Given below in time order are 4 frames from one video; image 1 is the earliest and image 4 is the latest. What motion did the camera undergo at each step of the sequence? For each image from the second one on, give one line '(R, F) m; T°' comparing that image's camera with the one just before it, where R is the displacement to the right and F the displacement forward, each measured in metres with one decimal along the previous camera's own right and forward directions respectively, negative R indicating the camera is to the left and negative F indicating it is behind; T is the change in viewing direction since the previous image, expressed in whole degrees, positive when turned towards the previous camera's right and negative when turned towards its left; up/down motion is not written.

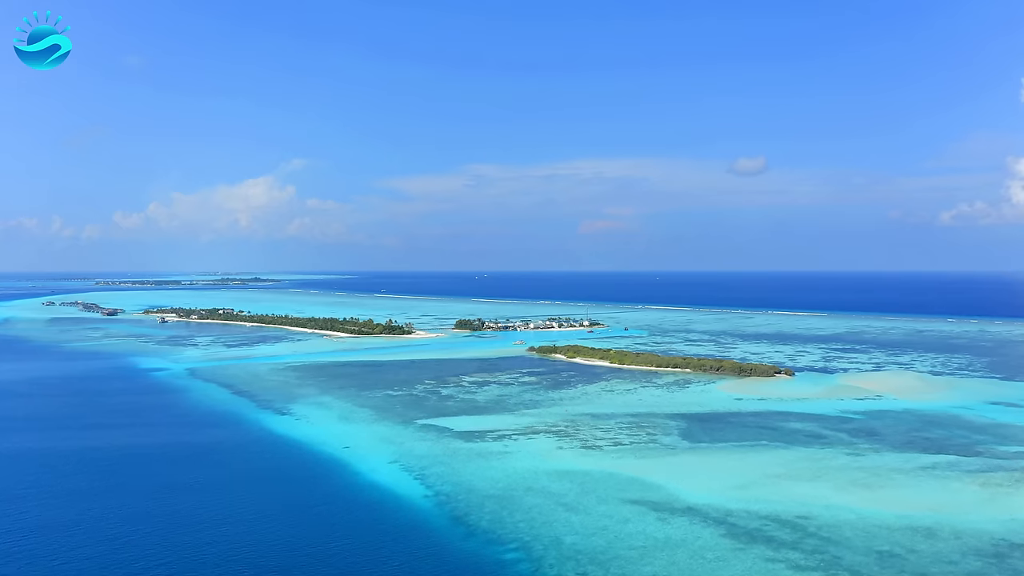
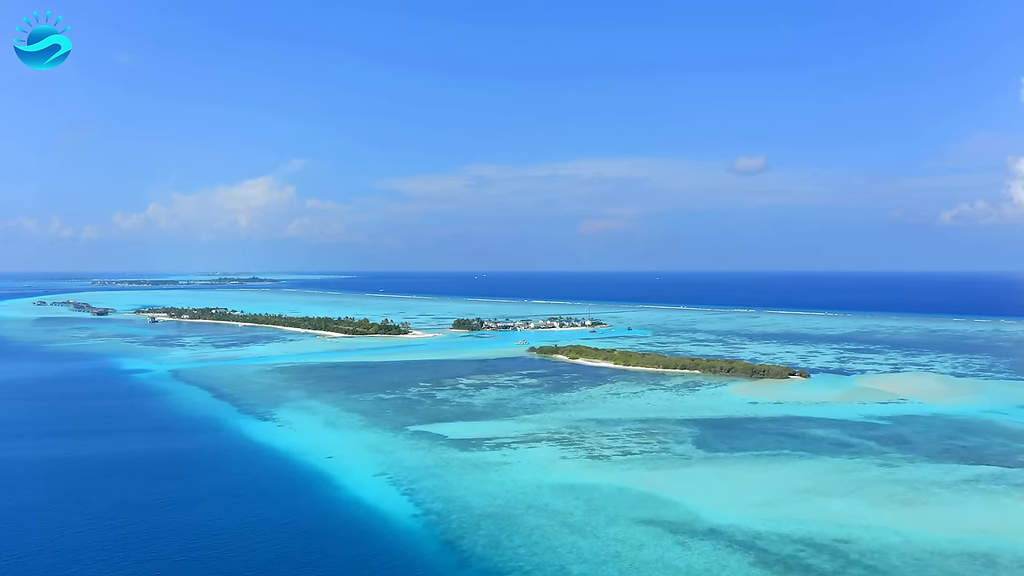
(0.0, +1.2) m; 0°
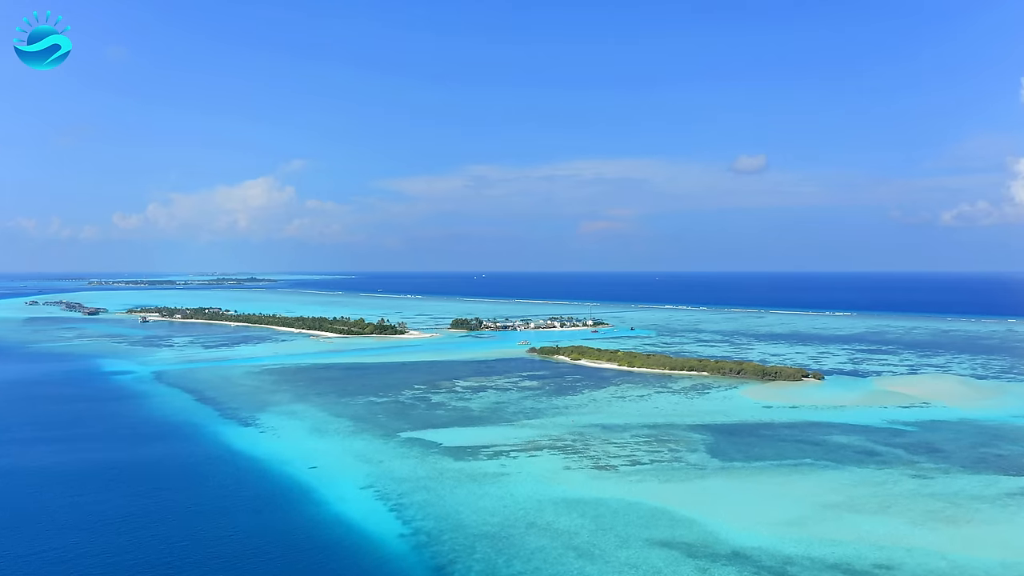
(0.0, +1.0) m; 0°
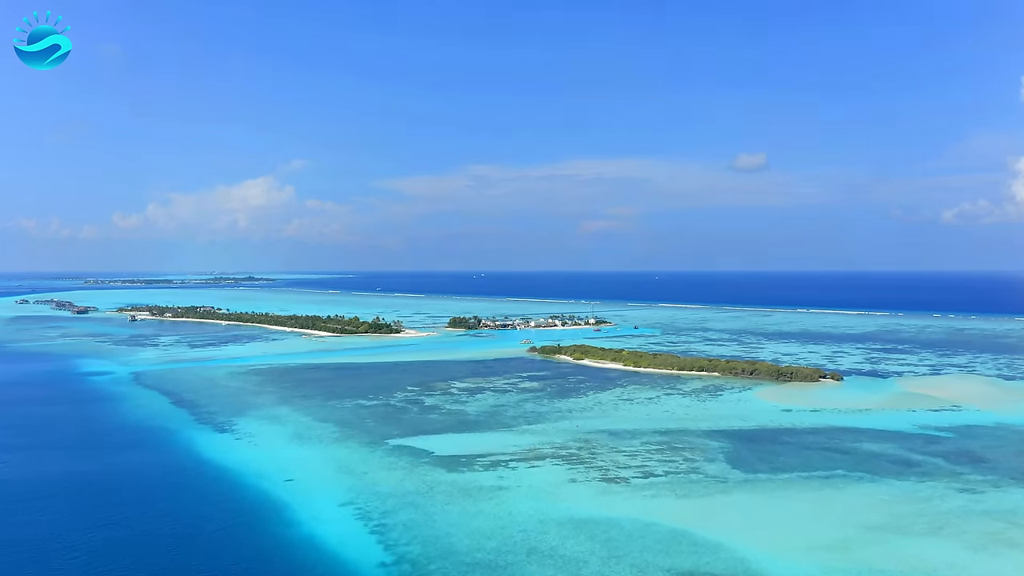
(0.0, +1.2) m; 0°
